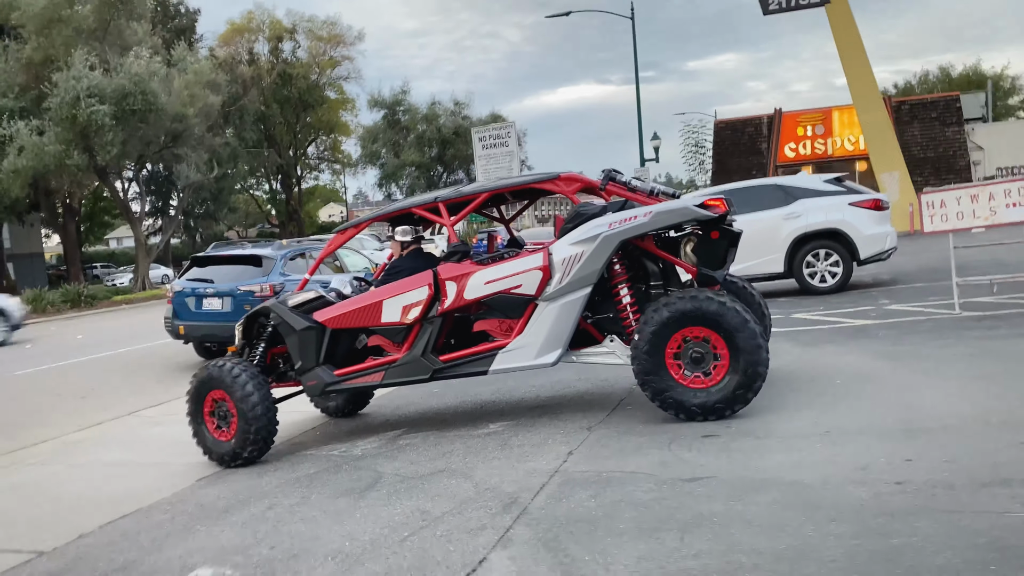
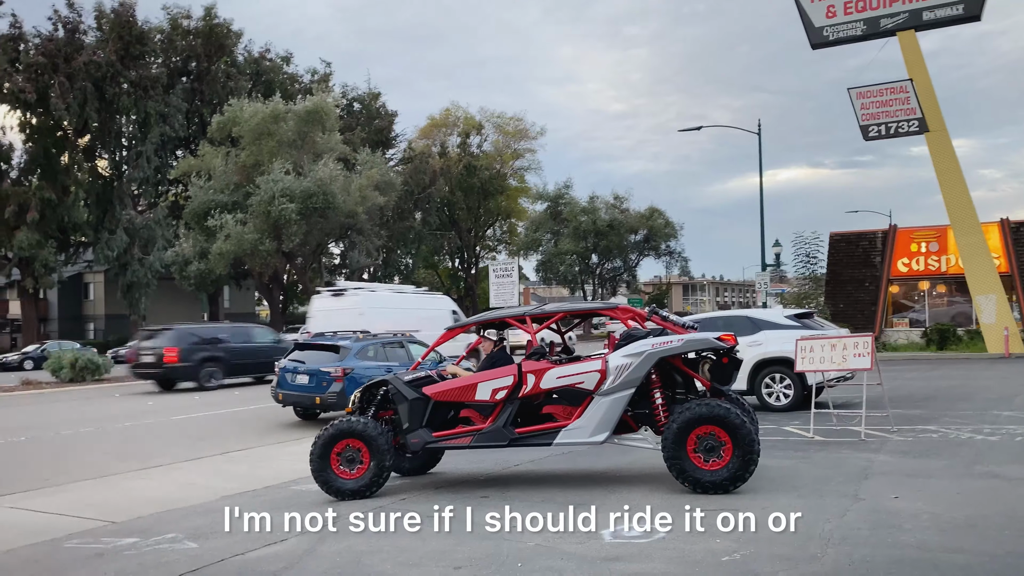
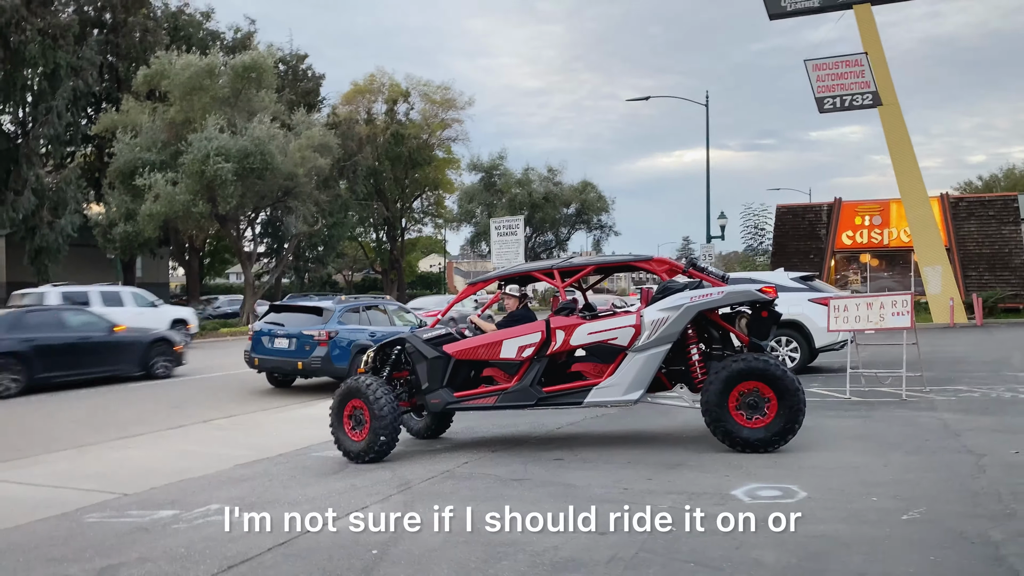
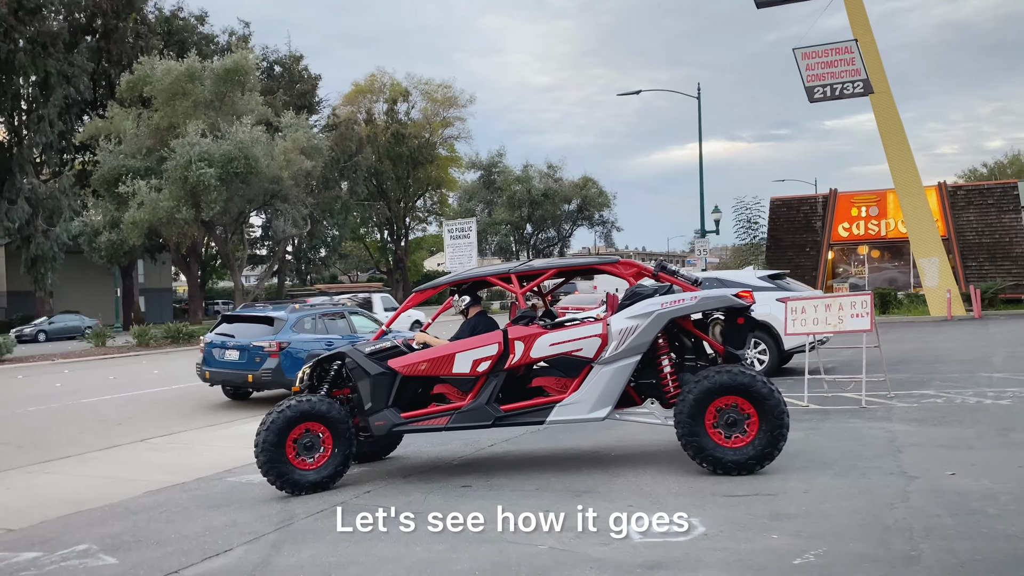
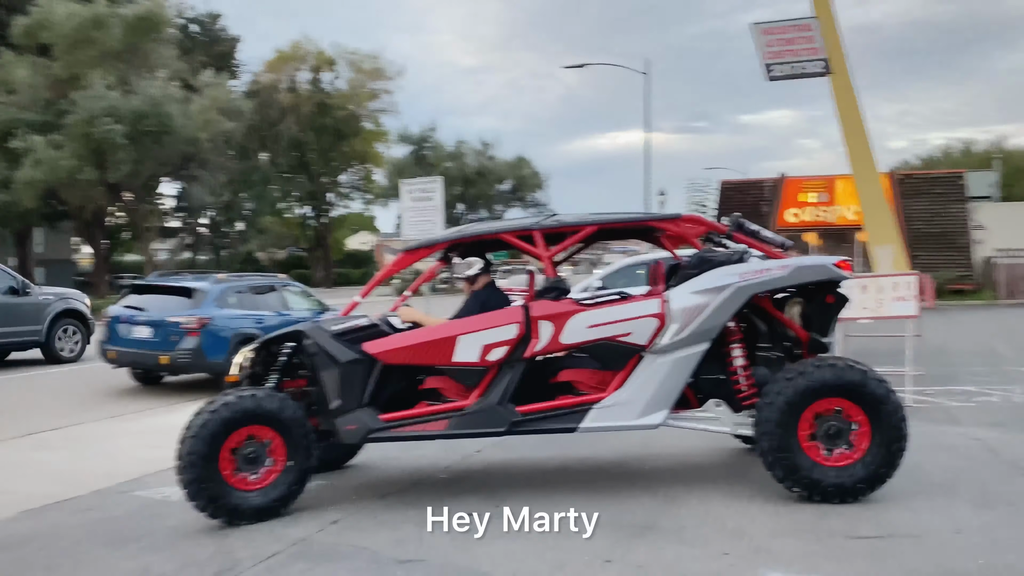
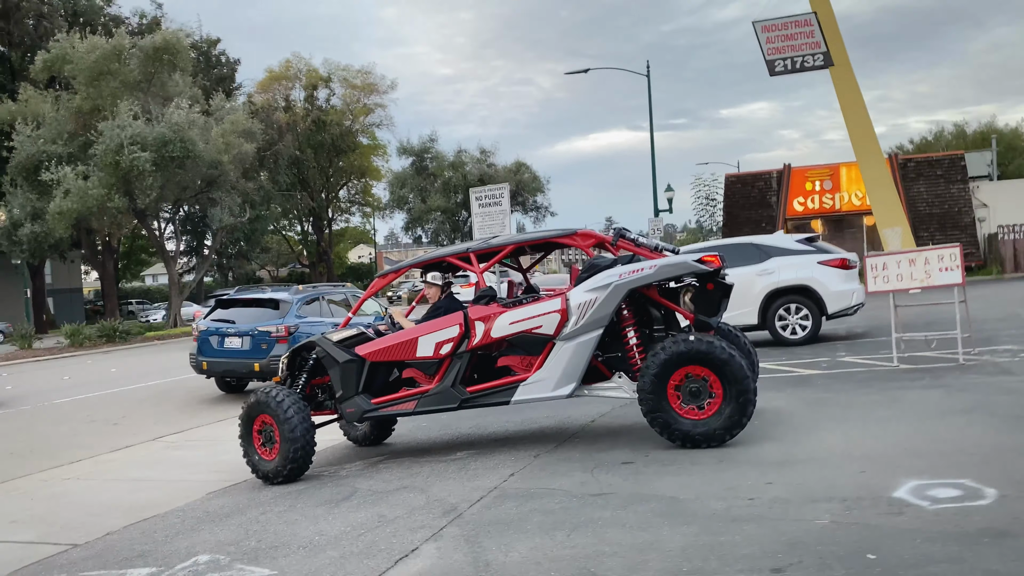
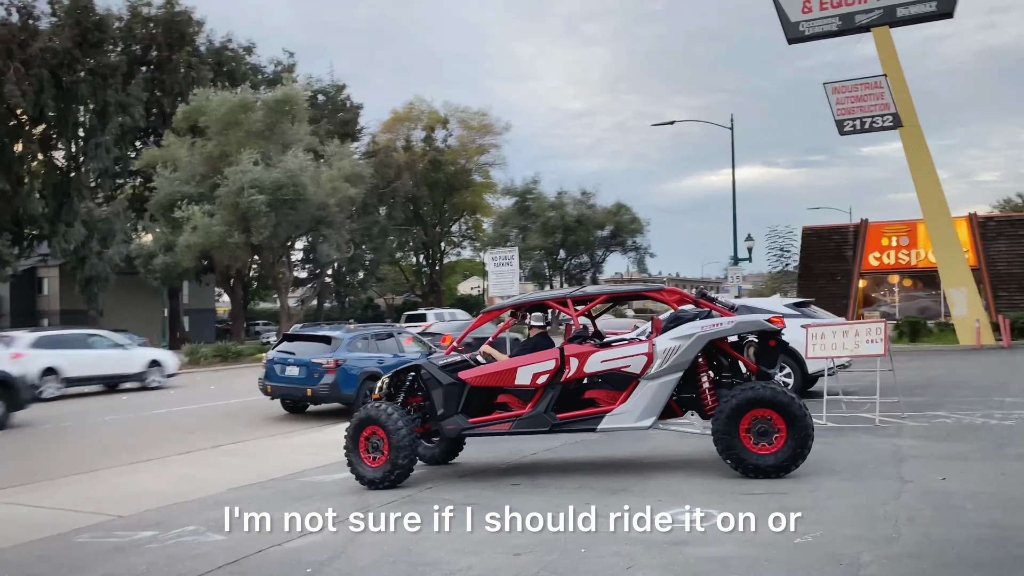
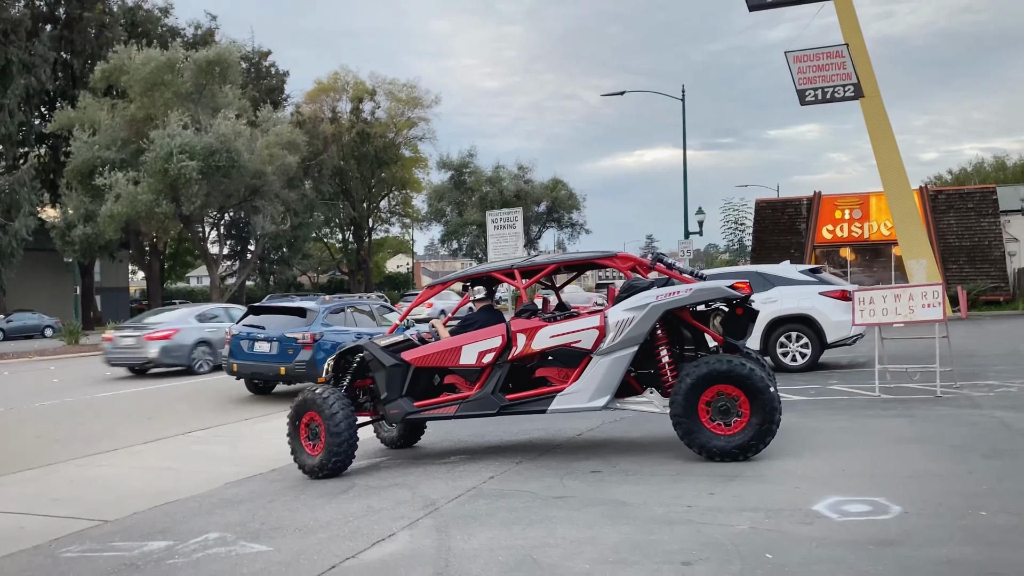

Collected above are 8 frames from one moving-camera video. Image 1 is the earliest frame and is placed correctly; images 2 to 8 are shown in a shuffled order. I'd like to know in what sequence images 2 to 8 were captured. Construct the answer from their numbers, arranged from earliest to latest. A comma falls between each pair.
6, 8, 3, 7, 2, 4, 5
